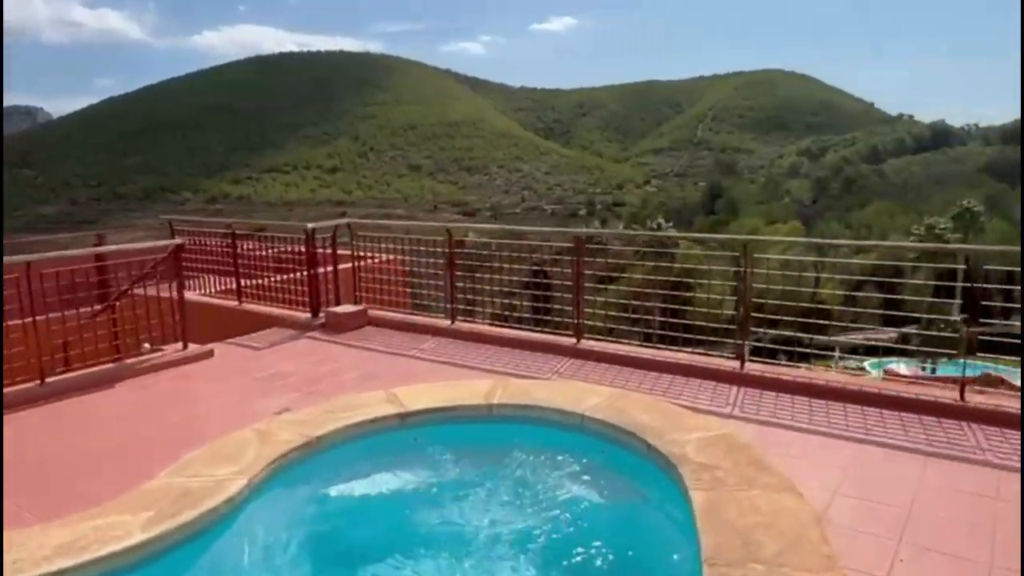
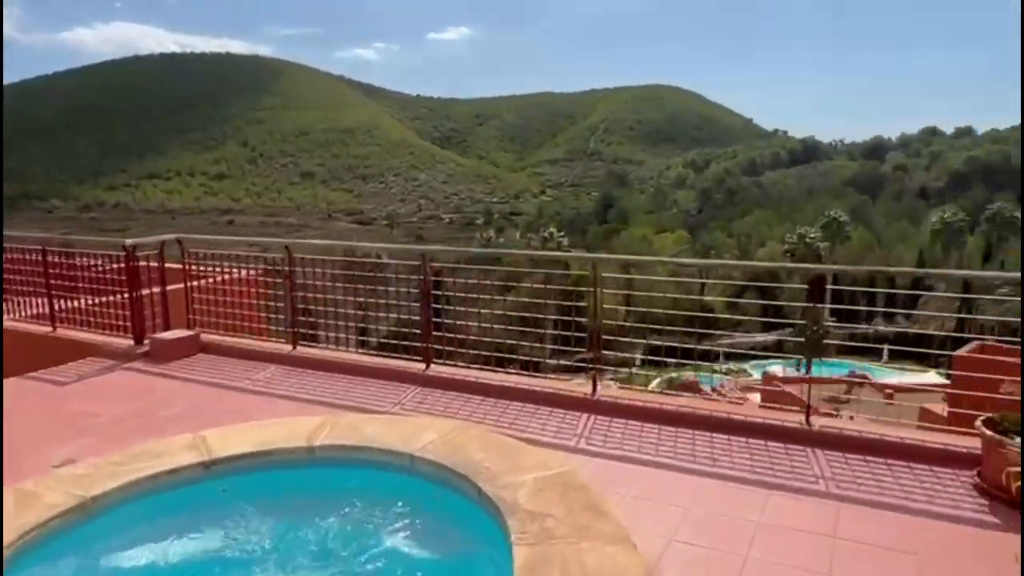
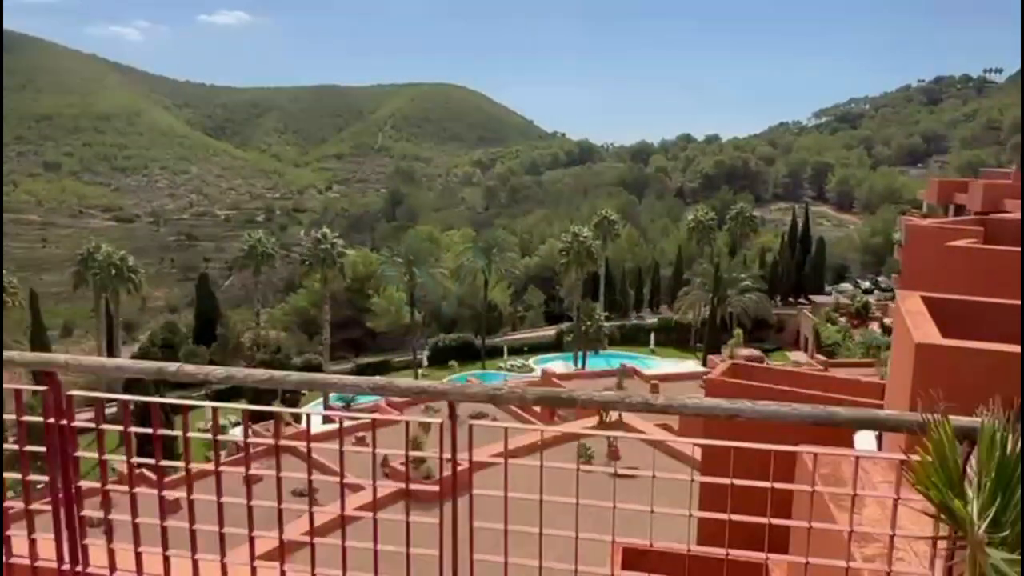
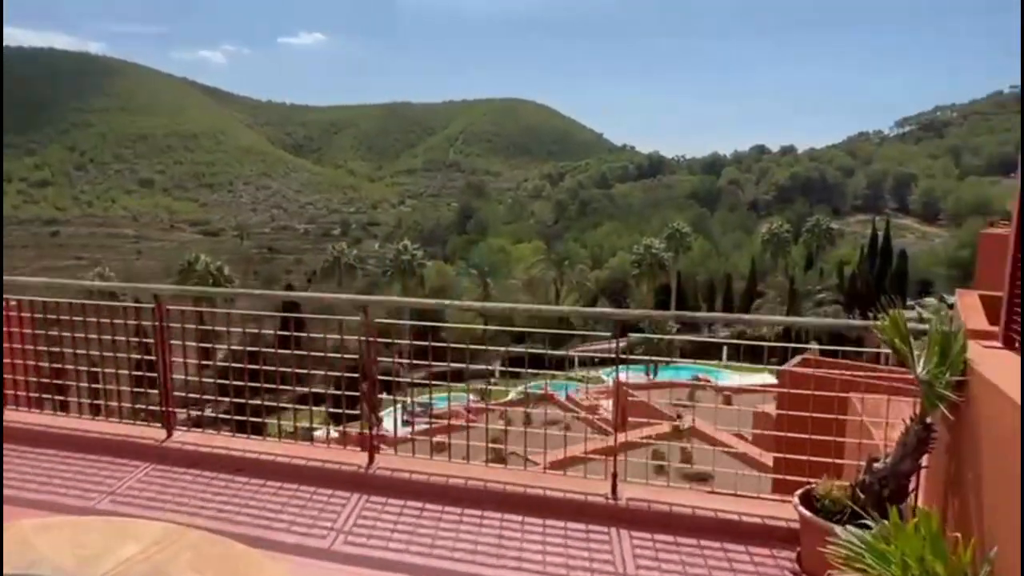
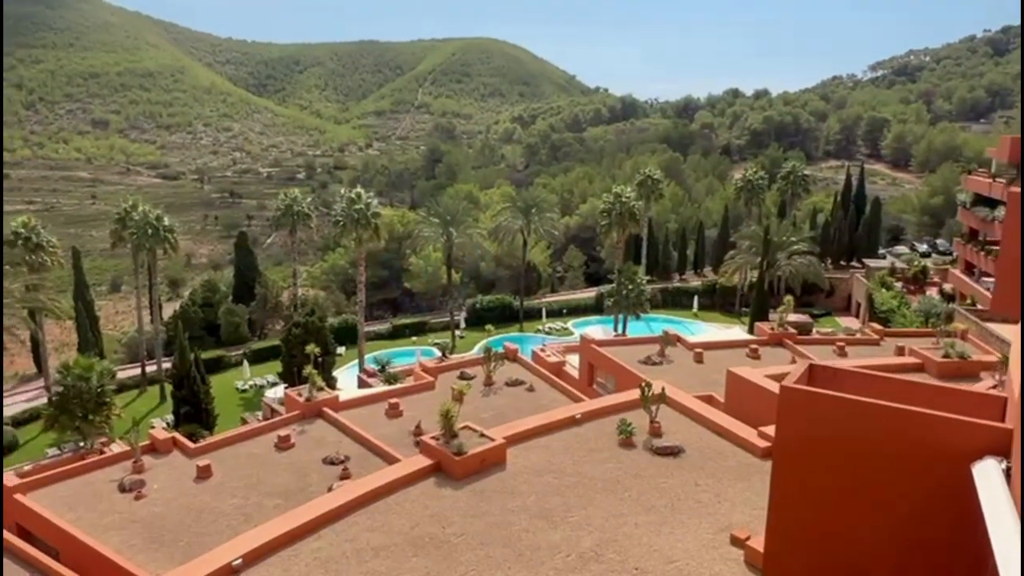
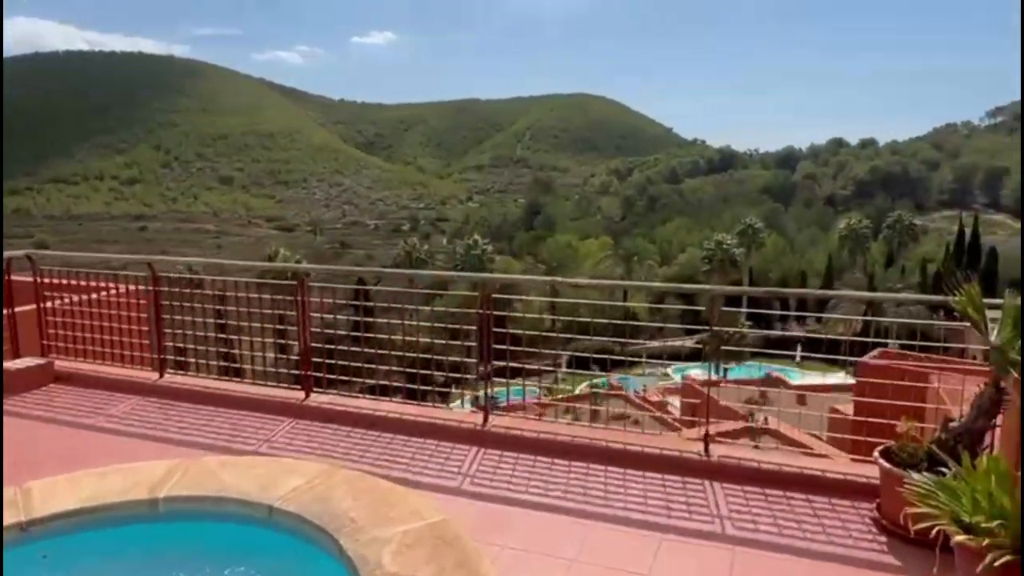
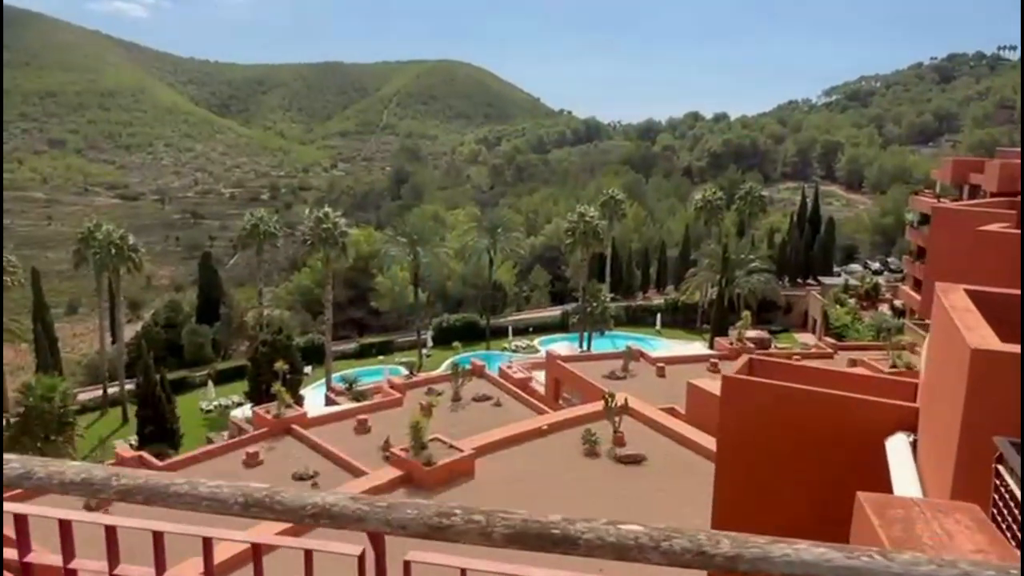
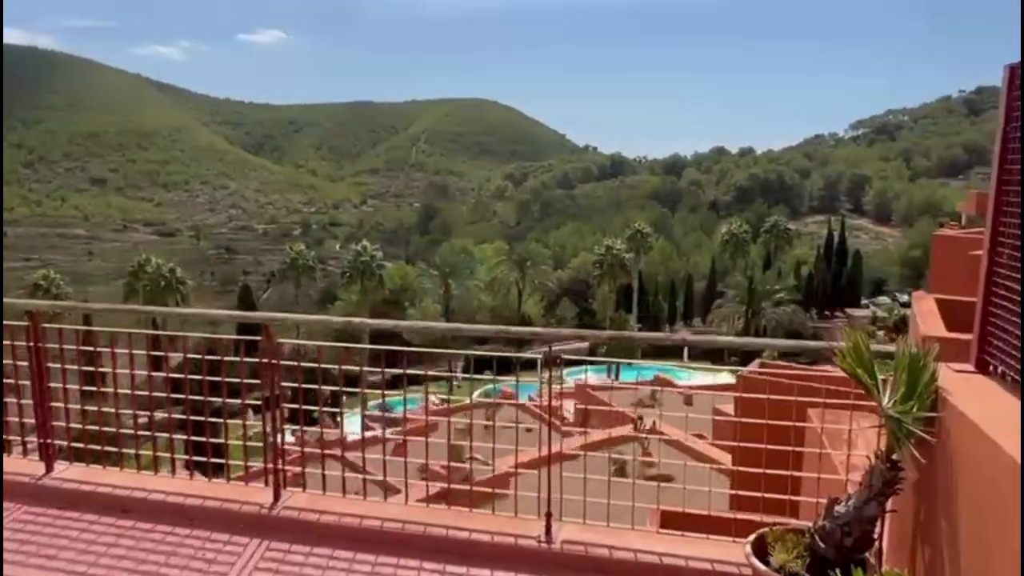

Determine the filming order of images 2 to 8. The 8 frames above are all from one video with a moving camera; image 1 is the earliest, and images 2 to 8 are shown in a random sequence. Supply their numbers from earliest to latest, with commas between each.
2, 6, 4, 8, 3, 7, 5
